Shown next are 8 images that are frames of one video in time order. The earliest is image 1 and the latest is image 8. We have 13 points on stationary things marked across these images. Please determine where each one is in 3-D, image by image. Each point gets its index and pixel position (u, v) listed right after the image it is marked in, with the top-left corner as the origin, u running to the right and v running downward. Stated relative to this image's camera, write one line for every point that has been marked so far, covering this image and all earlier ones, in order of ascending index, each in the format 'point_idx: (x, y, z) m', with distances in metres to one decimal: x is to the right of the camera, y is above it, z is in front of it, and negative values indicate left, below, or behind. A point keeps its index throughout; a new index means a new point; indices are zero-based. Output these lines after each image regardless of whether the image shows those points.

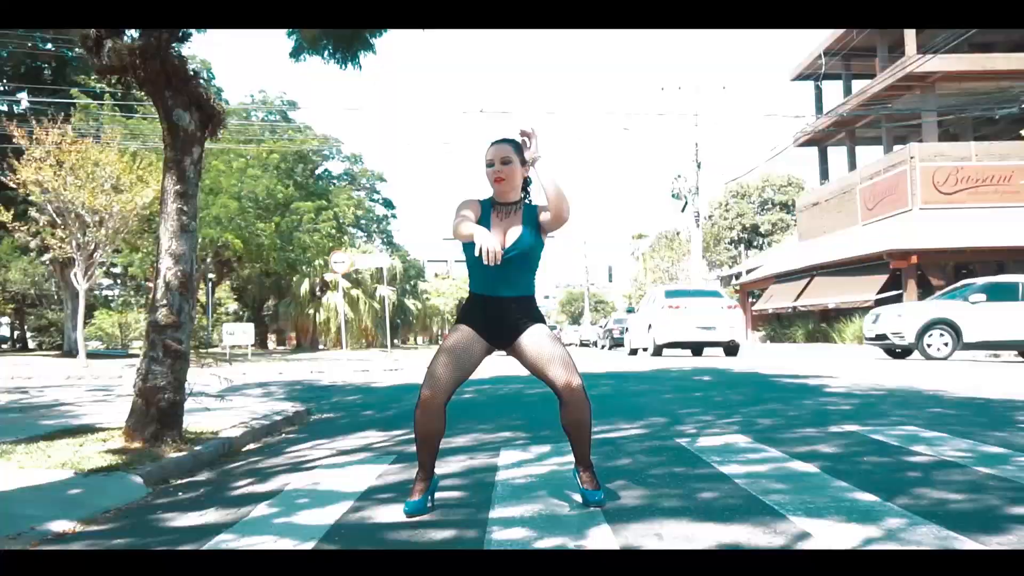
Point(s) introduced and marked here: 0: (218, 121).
0: (-2.8, +1.6, +8.0) m
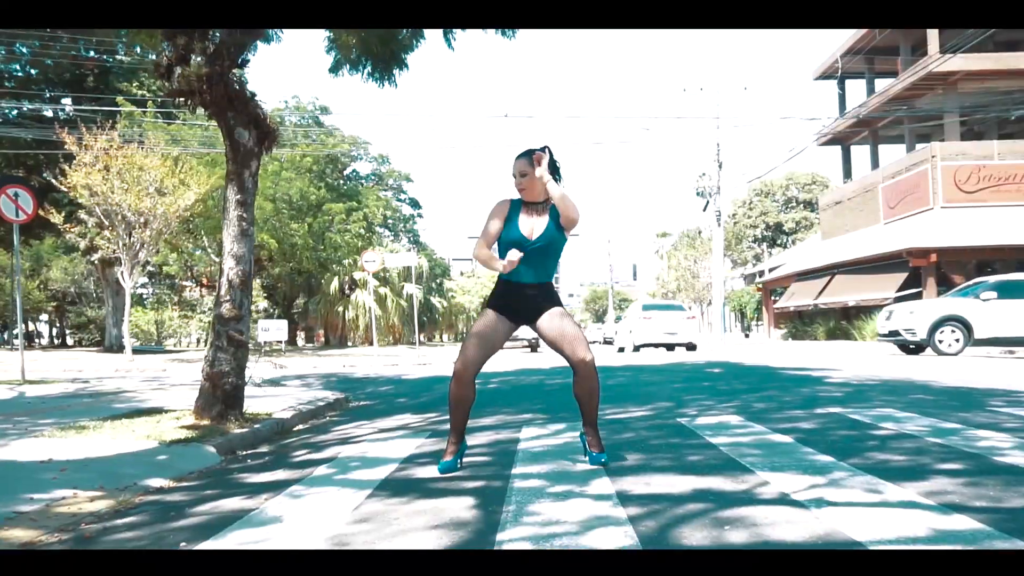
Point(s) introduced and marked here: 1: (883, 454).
0: (-2.6, +1.6, +9.0) m
1: (+2.4, -1.1, +5.2) m
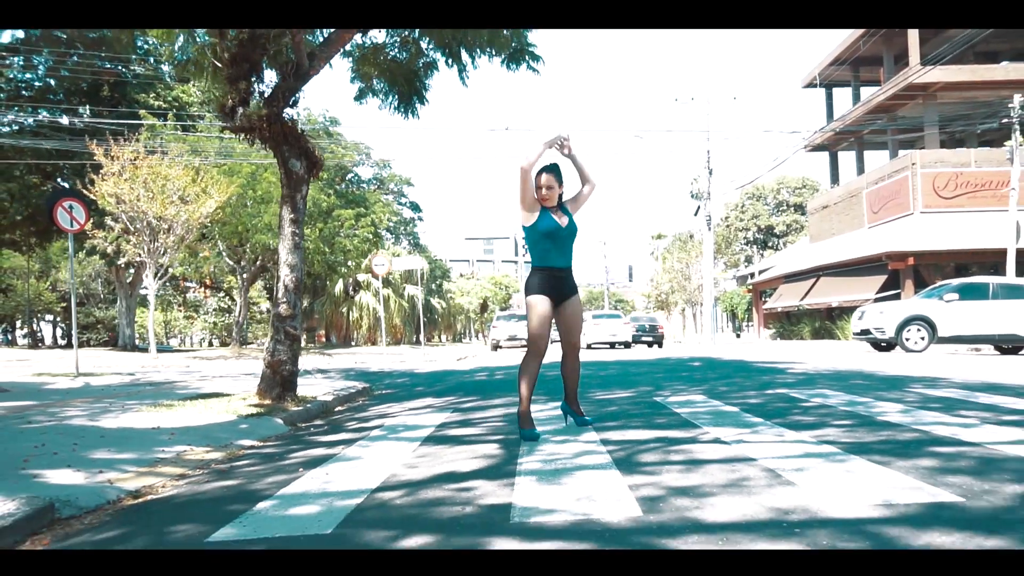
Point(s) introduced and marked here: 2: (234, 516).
0: (-2.5, +1.6, +10.8) m
1: (+2.5, -1.1, +7.0) m
2: (-1.5, -1.2, +4.4) m
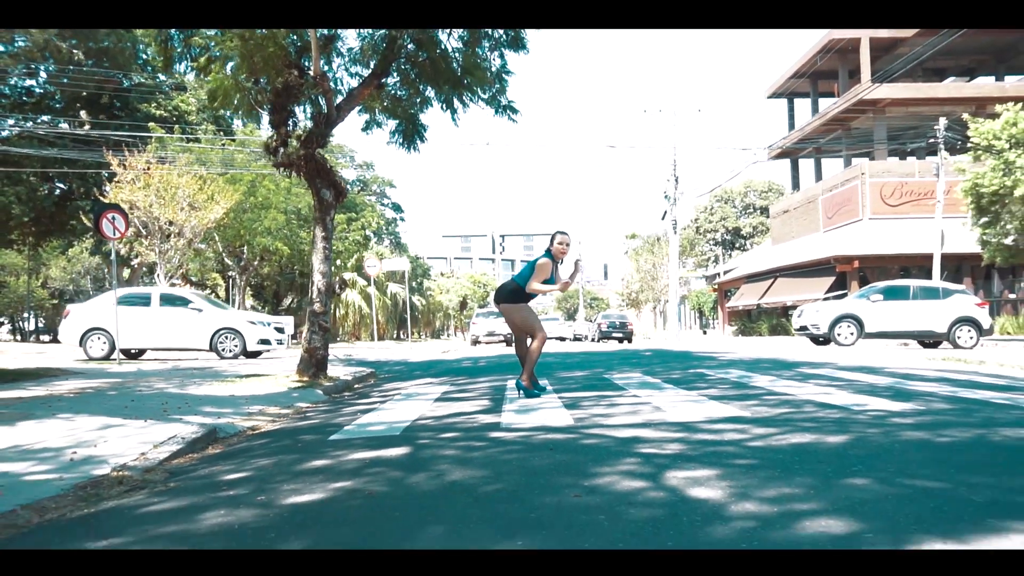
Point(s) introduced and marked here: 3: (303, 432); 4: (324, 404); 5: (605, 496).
0: (-2.8, +1.6, +13.6) m
1: (+2.3, -1.2, +9.9) m
2: (-1.6, -1.3, +7.2) m
3: (-1.9, -1.3, +7.4) m
4: (-2.4, -1.5, +10.4) m
5: (+0.4, -1.0, +3.8) m
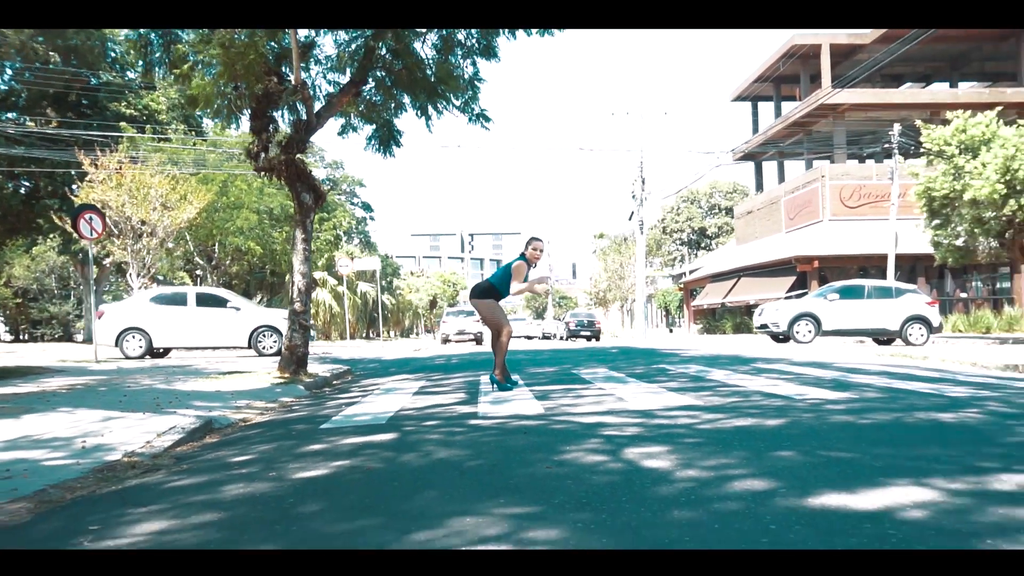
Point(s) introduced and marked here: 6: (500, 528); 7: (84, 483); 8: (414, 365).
0: (-3.2, +1.6, +14.1) m
1: (+2.0, -1.2, +10.7) m
2: (-1.8, -1.3, +7.8) m
3: (-2.1, -1.3, +8.0) m
4: (-2.7, -1.5, +10.9) m
5: (+0.3, -1.0, +4.5) m
6: (0.0, -1.0, +3.4) m
7: (-2.9, -1.3, +5.5) m
8: (-2.2, -1.7, +18.5) m
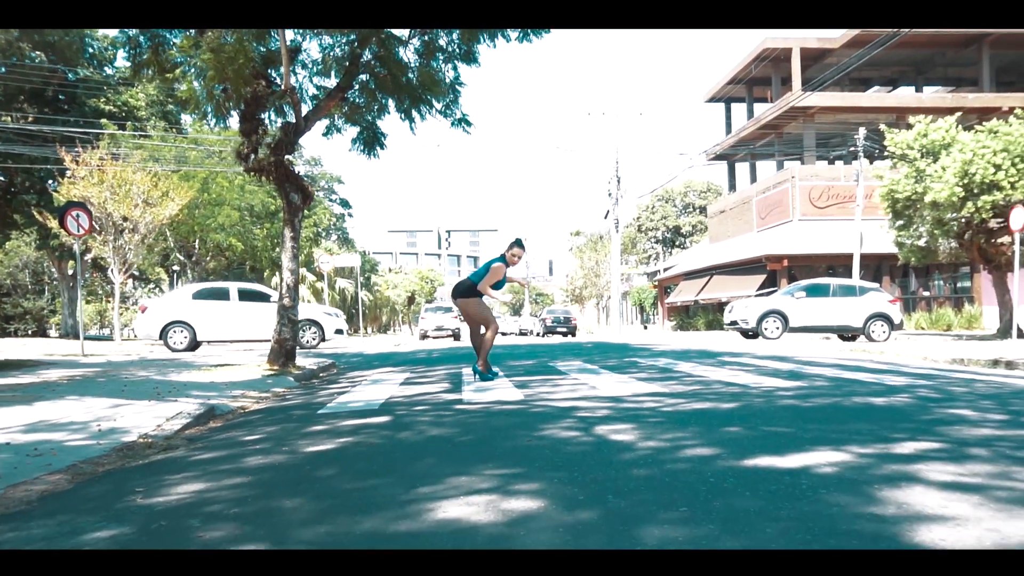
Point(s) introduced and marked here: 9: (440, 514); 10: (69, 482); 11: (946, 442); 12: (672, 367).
0: (-3.6, +1.6, +14.7) m
1: (+1.7, -1.1, +11.4) m
2: (-2.0, -1.2, +8.4) m
3: (-2.3, -1.3, +8.6) m
4: (-3.0, -1.4, +11.5) m
5: (+0.2, -1.0, +5.2) m
6: (-0.1, -1.0, +4.1) m
7: (-3.0, -1.3, +6.1) m
8: (-2.7, -1.6, +19.1) m
9: (-0.3, -1.0, +3.7) m
10: (-2.8, -1.2, +5.1) m
11: (+2.4, -0.9, +4.5) m
12: (+2.3, -1.1, +11.7) m
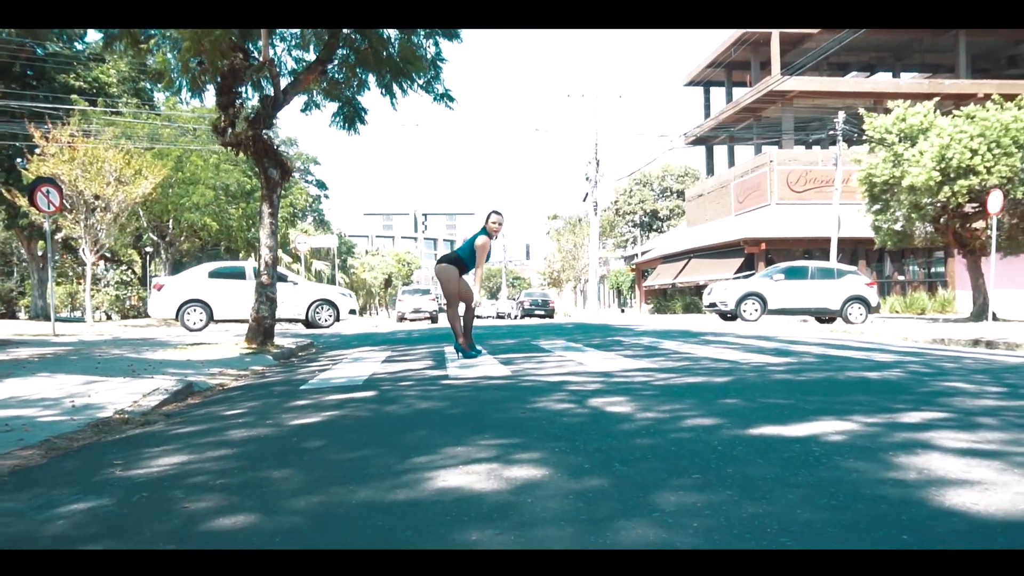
0: (-3.9, +2.0, +14.4) m
1: (+1.5, -0.8, +11.3) m
2: (-2.1, -1.0, +8.2) m
3: (-2.5, -1.0, +8.4) m
4: (-3.3, -1.1, +11.3) m
5: (+0.2, -0.8, +5.0) m
6: (-0.1, -0.8, +3.9) m
7: (-3.1, -1.0, +5.8) m
8: (-3.2, -1.2, +18.9) m
9: (-0.3, -0.9, +3.6) m
10: (-2.8, -1.0, +4.9) m
11: (+2.4, -0.7, +4.4) m
12: (+2.1, -0.8, +11.6) m
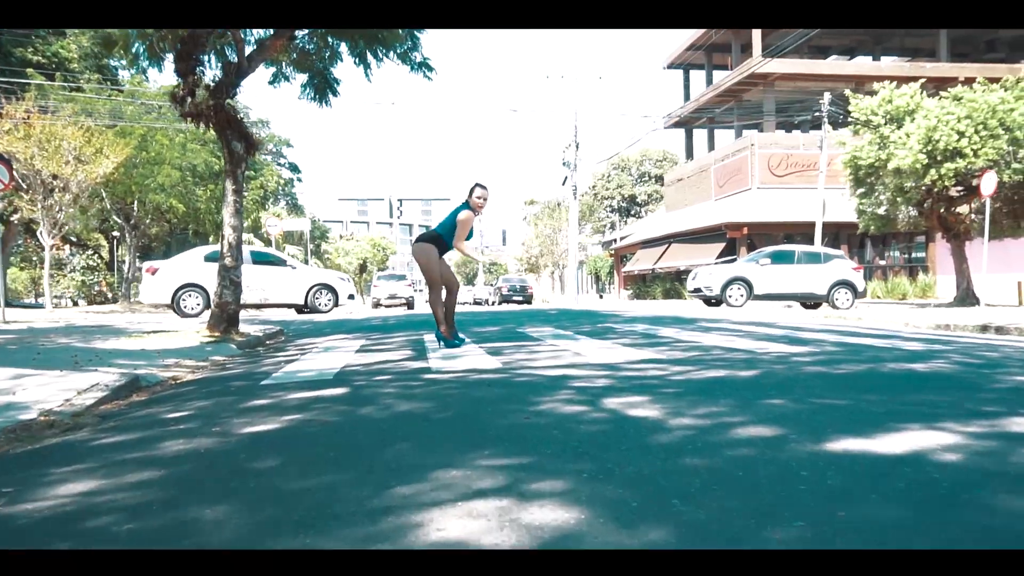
0: (-4.2, +2.3, +13.3) m
1: (+1.3, -0.6, +10.5) m
2: (-2.2, -0.8, +7.3) m
3: (-2.6, -0.8, +7.4) m
4: (-3.4, -0.9, +10.3) m
5: (+0.2, -0.7, +4.1) m
6: (-0.1, -0.7, +3.1) m
7: (-3.1, -0.9, +4.9) m
8: (-3.6, -0.8, +17.9) m
9: (-0.3, -0.8, +2.7) m
10: (-2.8, -0.9, +3.9) m
11: (+2.4, -0.6, +3.6) m
12: (+1.9, -0.6, +10.8) m
